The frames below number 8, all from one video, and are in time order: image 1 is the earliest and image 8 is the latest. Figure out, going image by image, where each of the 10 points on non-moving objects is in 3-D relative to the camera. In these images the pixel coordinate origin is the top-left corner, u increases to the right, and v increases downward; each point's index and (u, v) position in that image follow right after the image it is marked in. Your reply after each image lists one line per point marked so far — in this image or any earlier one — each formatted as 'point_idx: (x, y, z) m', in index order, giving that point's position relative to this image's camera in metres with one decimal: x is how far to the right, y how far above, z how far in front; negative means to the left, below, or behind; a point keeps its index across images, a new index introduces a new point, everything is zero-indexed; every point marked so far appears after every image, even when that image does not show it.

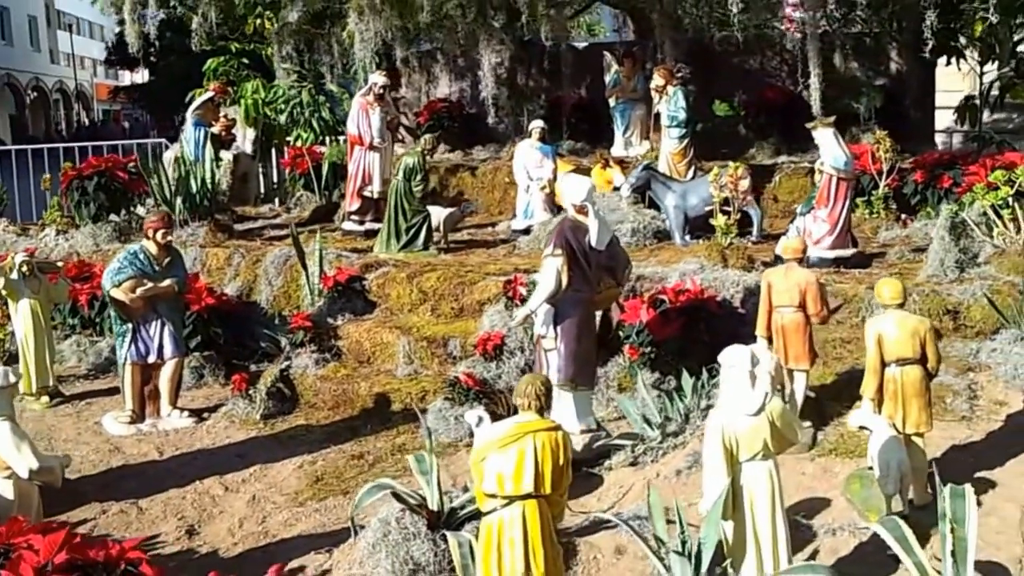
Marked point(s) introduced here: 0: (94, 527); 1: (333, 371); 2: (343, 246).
0: (-2.0, -1.2, +5.5) m
1: (-1.2, -0.6, +7.4) m
2: (-1.4, +0.3, +8.9) m
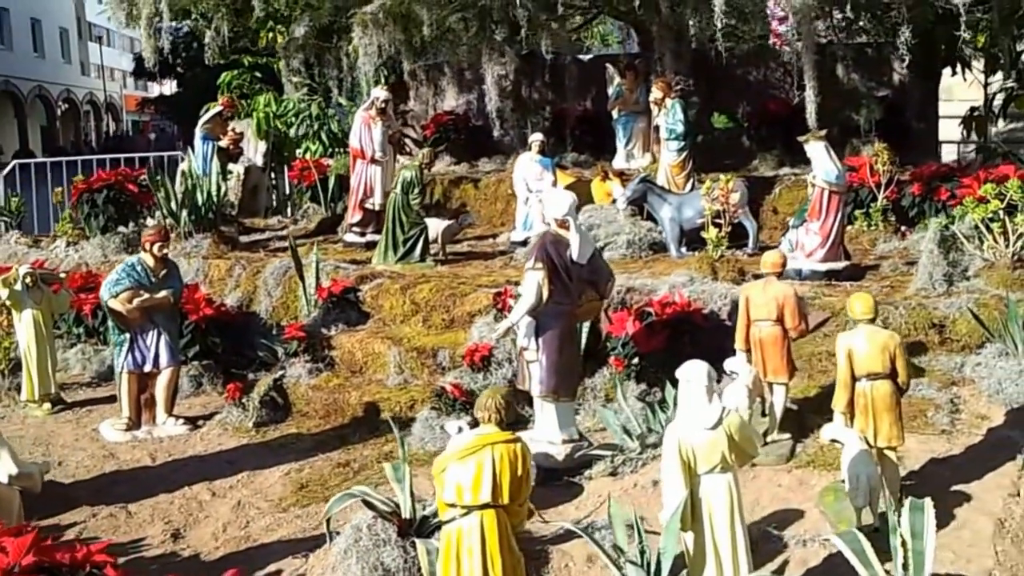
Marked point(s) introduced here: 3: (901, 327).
0: (-2.2, -1.3, +5.7) m
1: (-1.3, -0.6, +7.5) m
2: (-1.4, +0.2, +9.0) m
3: (+2.6, -0.3, +7.3) m
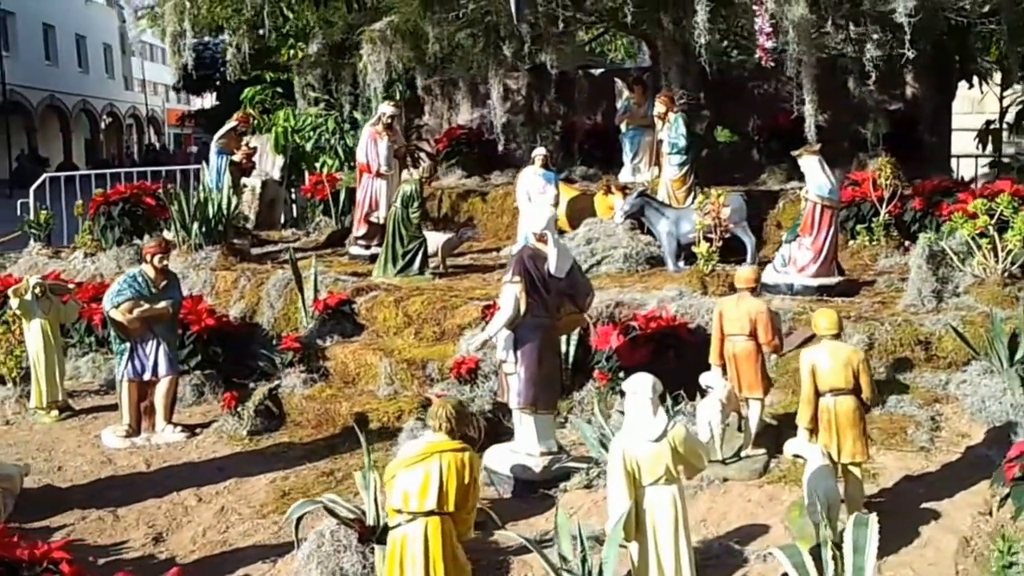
0: (-2.4, -1.3, +5.9) m
1: (-1.4, -0.7, +7.7) m
2: (-1.4, +0.1, +9.2) m
3: (+2.5, -0.4, +7.3) m
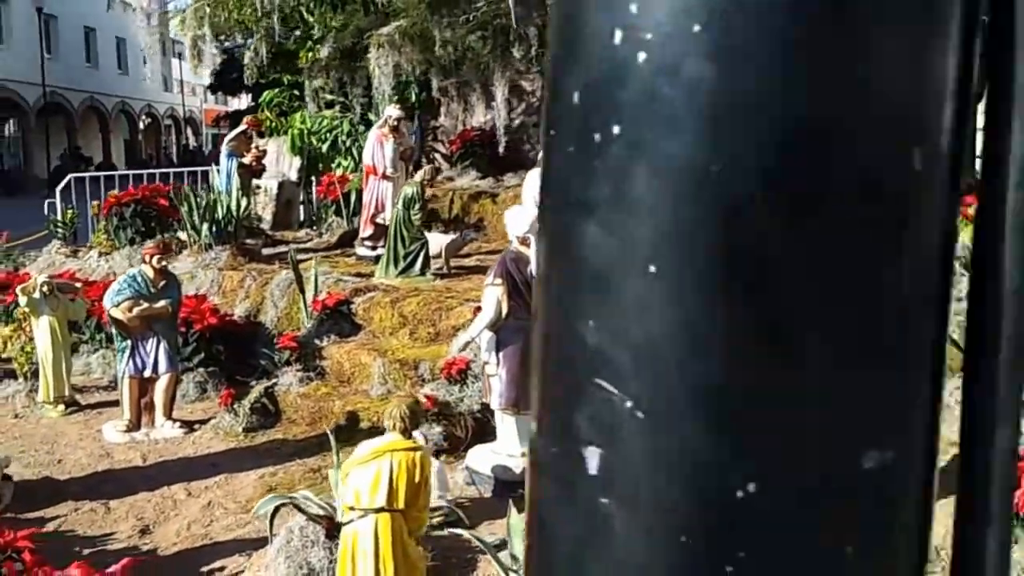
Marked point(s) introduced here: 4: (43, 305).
0: (-2.5, -1.3, +6.1) m
1: (-1.4, -0.7, +7.8) m
2: (-1.4, +0.1, +9.3) m
3: (+2.4, -0.4, +7.2) m
4: (-3.4, -0.1, +7.8) m
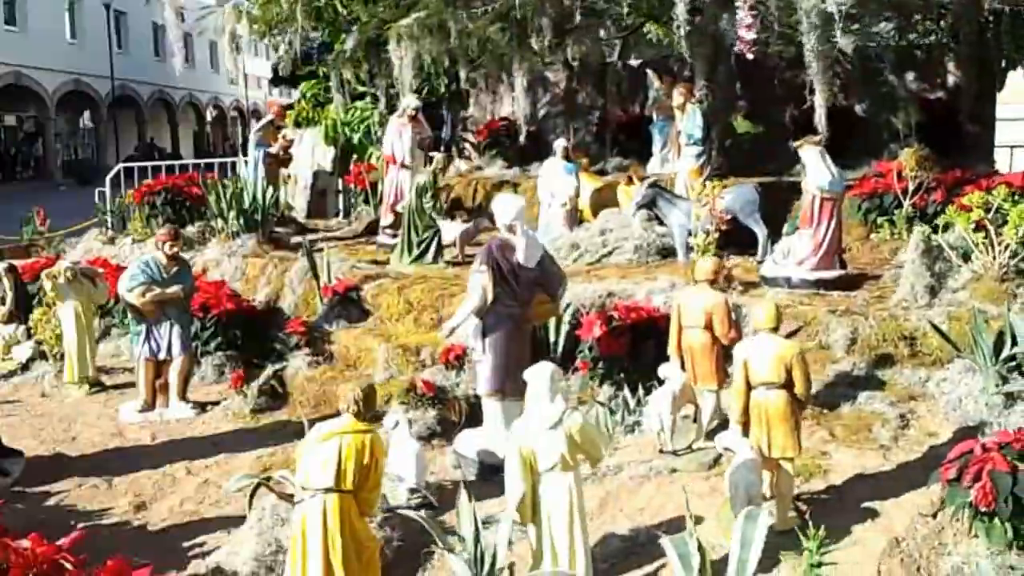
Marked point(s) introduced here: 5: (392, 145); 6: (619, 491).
0: (-2.6, -1.2, +6.4) m
1: (-1.4, -0.6, +8.1) m
2: (-1.3, +0.3, +9.6) m
3: (+2.4, -0.3, +7.2) m
4: (-3.4, 0.0, +8.2) m
5: (-1.1, +1.3, +9.9) m
6: (+0.6, -1.1, +6.1) m
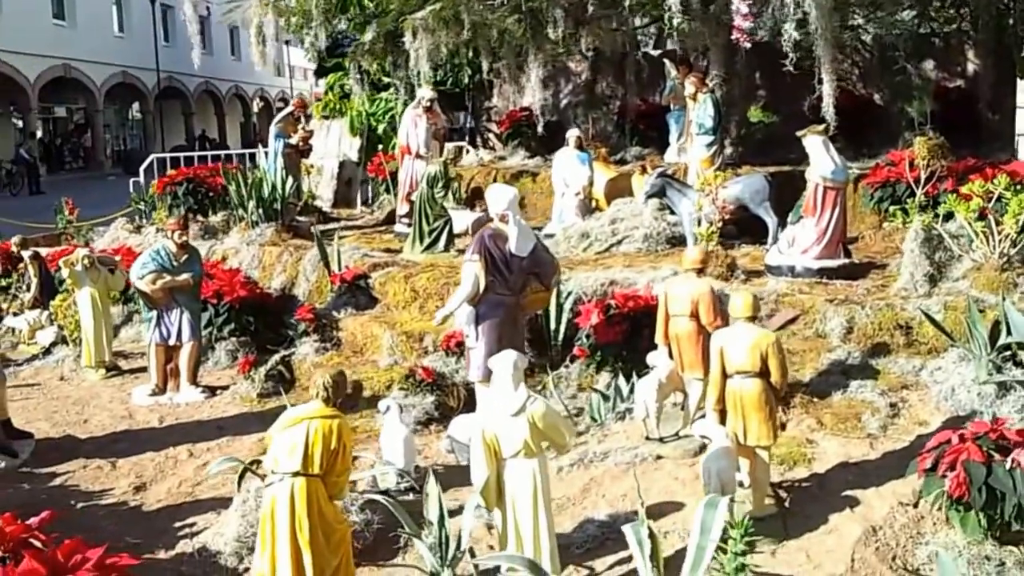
0: (-2.7, -1.2, +6.7) m
1: (-1.4, -0.5, +8.2) m
2: (-1.2, +0.4, +9.7) m
3: (+2.3, -0.3, +7.2) m
4: (-3.3, +0.1, +8.5) m
5: (-1.0, +1.4, +10.1) m
6: (+0.5, -1.1, +6.2) m
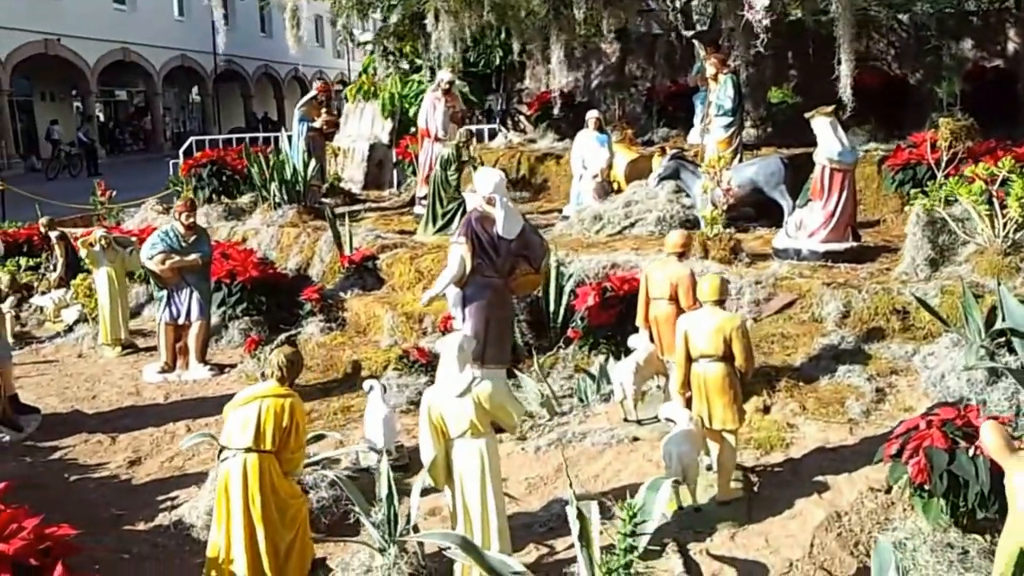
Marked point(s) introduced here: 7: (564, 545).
0: (-2.8, -1.0, +6.9) m
1: (-1.4, -0.4, +8.4) m
2: (-1.1, +0.5, +9.8) m
3: (+2.3, -0.2, +7.0) m
4: (-3.3, +0.2, +8.8) m
5: (-0.8, +1.6, +10.1) m
6: (+0.4, -1.0, +6.2) m
7: (+0.3, -1.3, +5.4) m
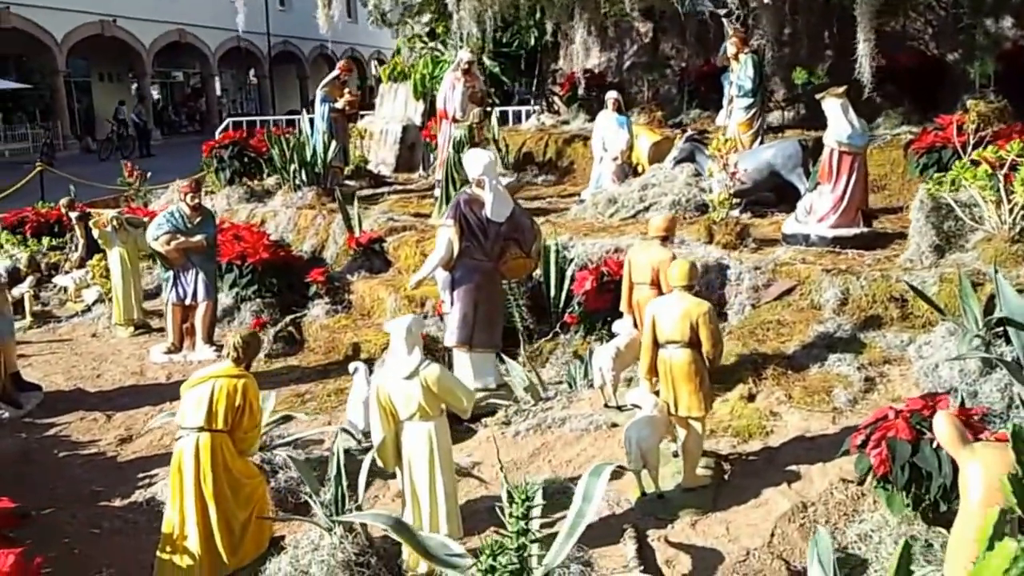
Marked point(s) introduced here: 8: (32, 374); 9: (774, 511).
0: (-2.9, -0.9, +7.1) m
1: (-1.4, -0.3, +8.4) m
2: (-0.9, +0.7, +9.9) m
3: (+2.2, -0.1, +6.8) m
4: (-3.2, +0.4, +8.9) m
5: (-0.6, +1.7, +10.1) m
6: (+0.2, -0.9, +6.2) m
7: (+0.1, -1.2, +5.3) m
8: (-3.5, -0.6, +7.9) m
9: (+1.3, -1.1, +5.2) m
